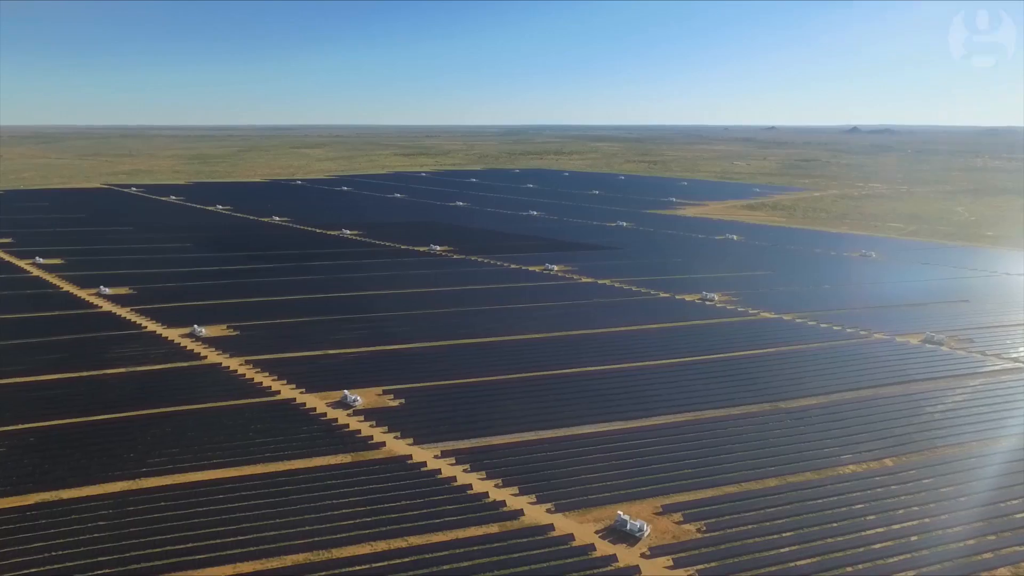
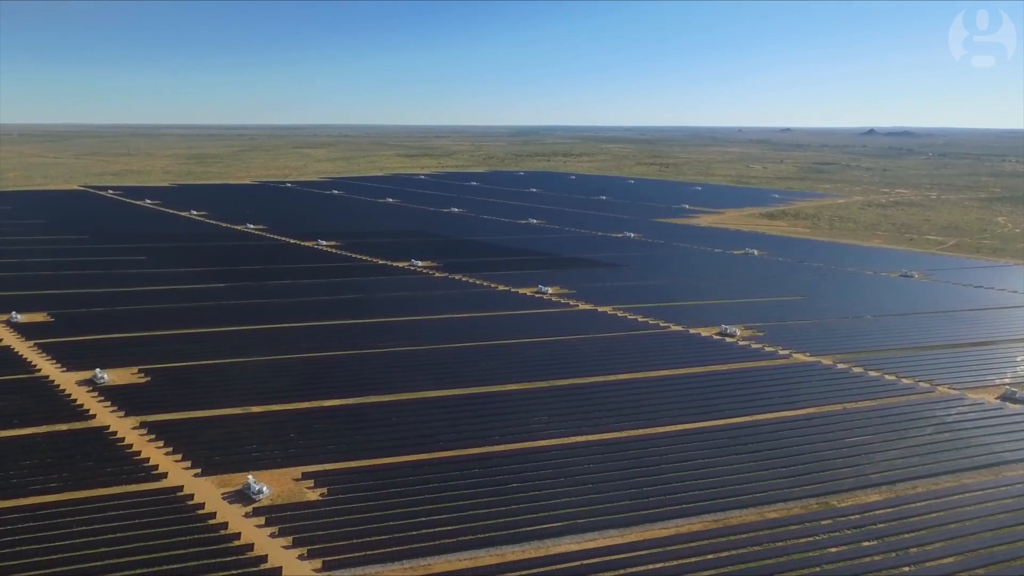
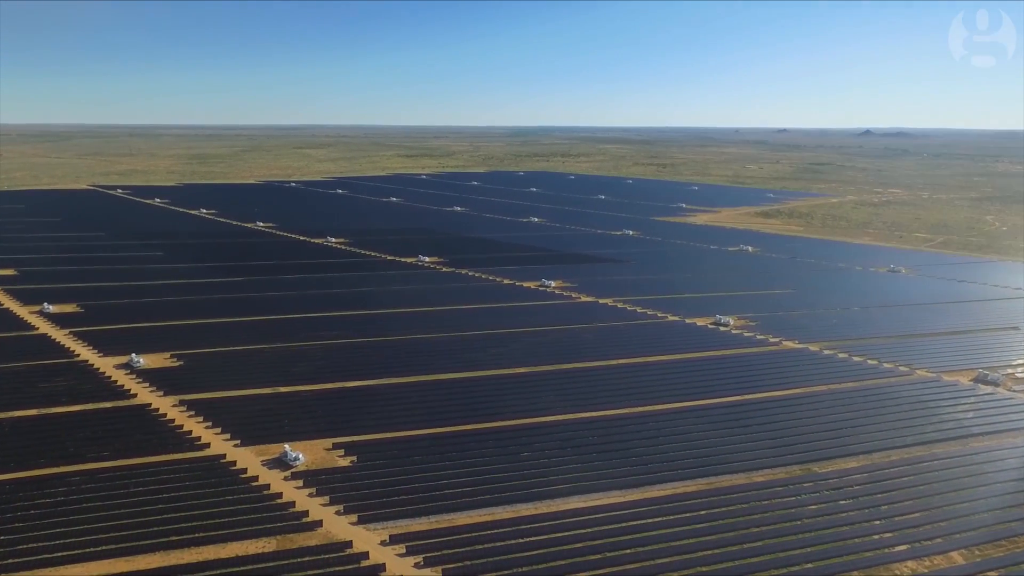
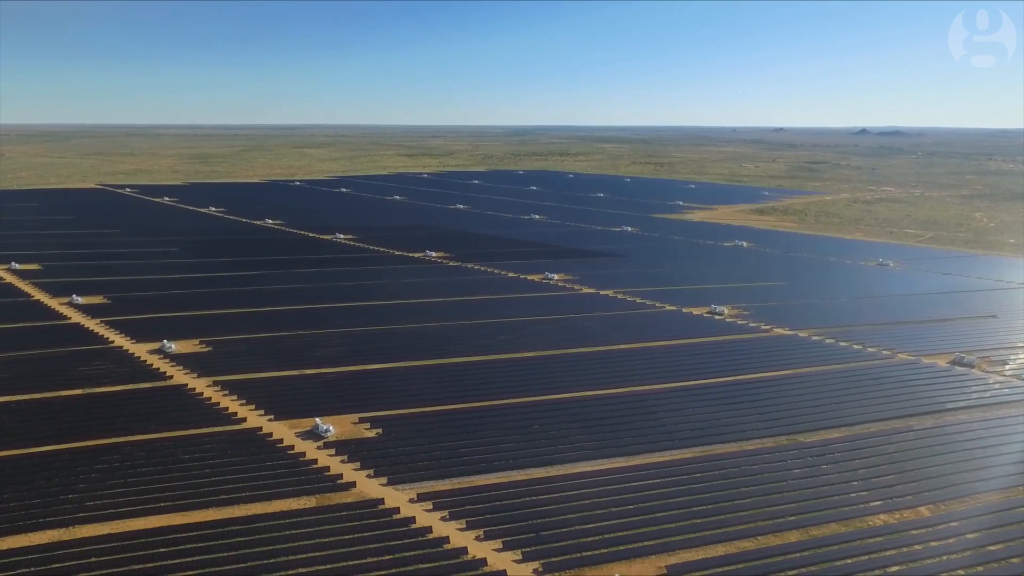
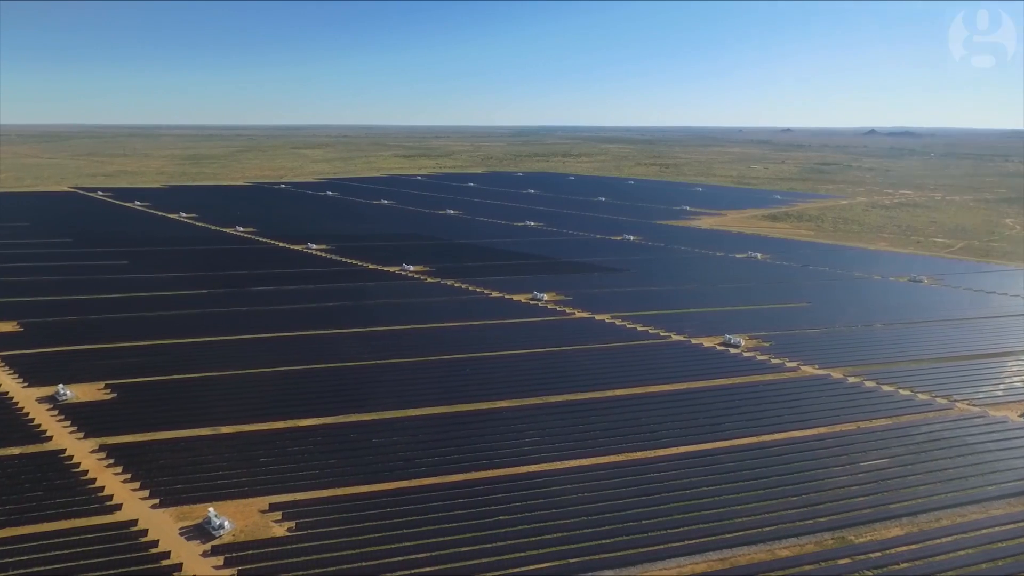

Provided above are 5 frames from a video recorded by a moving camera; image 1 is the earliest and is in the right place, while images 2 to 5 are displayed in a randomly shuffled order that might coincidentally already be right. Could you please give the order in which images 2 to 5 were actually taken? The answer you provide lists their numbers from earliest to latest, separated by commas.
4, 3, 2, 5
